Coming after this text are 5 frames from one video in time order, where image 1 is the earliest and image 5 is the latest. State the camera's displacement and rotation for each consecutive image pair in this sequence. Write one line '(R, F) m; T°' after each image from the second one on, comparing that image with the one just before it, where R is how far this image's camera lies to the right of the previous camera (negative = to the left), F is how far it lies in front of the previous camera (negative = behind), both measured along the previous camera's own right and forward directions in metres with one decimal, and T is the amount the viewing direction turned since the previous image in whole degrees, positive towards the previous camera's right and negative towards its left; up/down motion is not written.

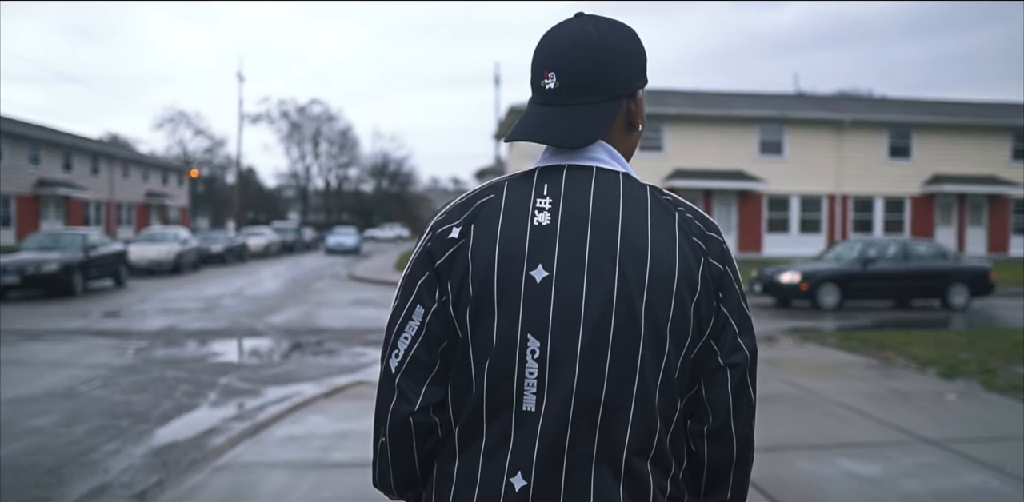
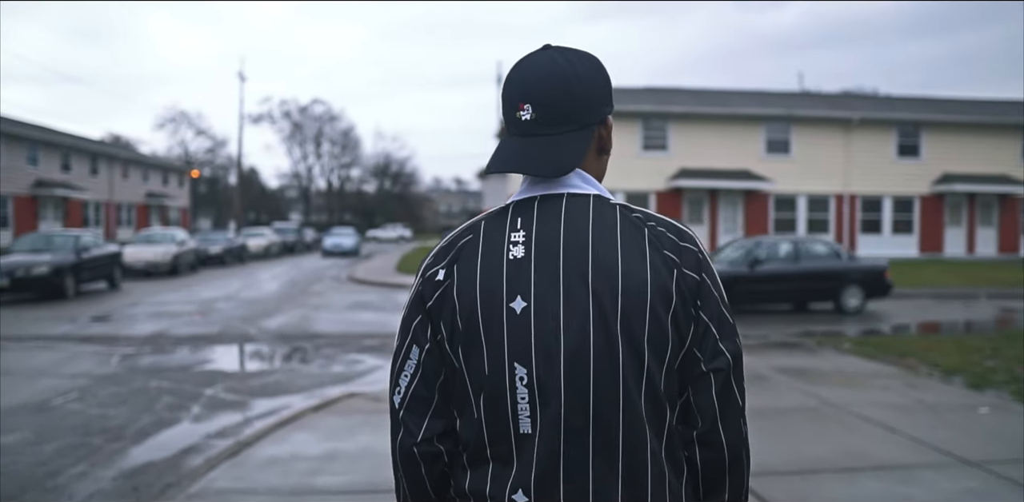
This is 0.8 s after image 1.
(0.0, +0.5) m; 0°
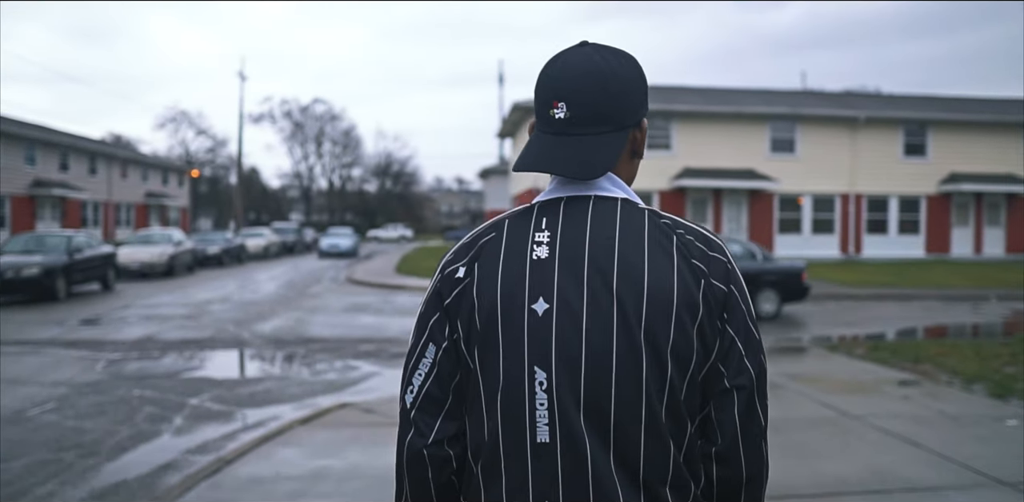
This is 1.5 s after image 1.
(0.0, +0.4) m; 0°
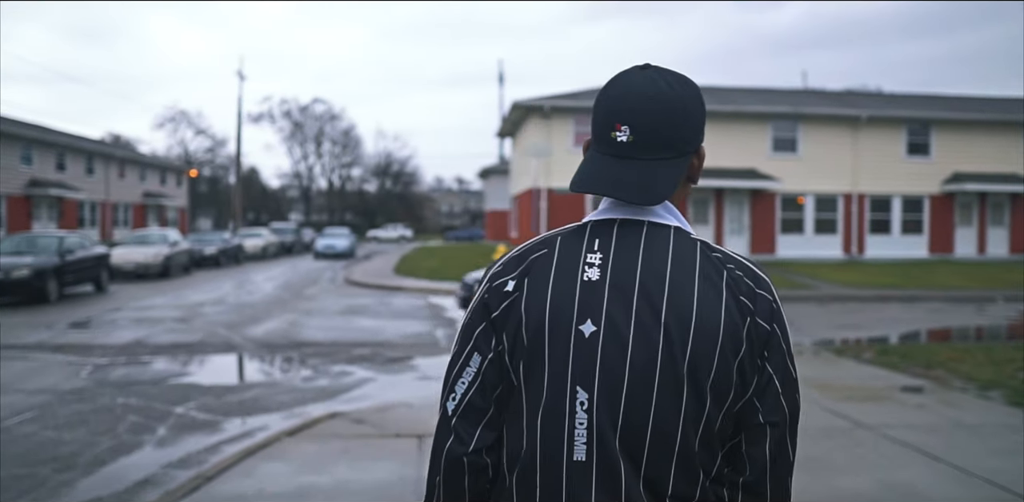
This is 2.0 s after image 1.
(0.0, +0.3) m; 0°
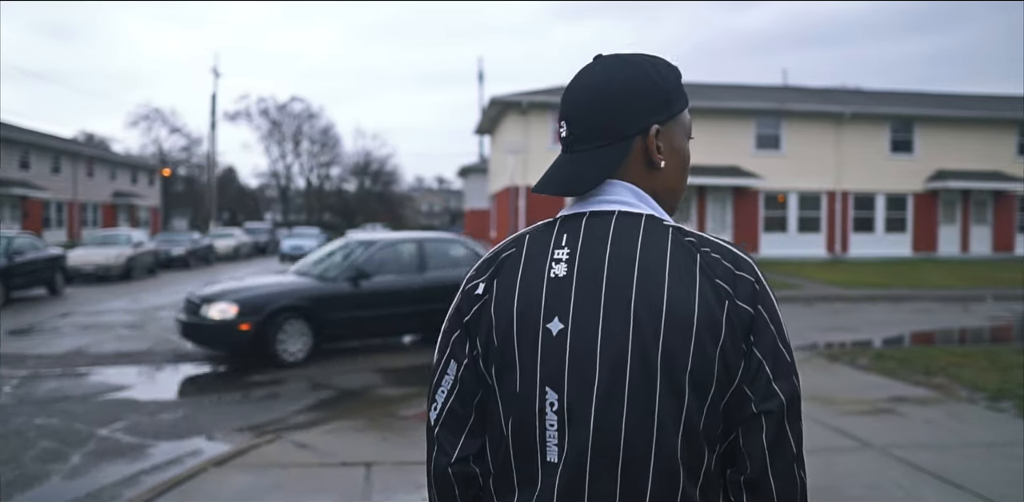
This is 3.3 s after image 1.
(+0.1, +0.7) m; +1°
